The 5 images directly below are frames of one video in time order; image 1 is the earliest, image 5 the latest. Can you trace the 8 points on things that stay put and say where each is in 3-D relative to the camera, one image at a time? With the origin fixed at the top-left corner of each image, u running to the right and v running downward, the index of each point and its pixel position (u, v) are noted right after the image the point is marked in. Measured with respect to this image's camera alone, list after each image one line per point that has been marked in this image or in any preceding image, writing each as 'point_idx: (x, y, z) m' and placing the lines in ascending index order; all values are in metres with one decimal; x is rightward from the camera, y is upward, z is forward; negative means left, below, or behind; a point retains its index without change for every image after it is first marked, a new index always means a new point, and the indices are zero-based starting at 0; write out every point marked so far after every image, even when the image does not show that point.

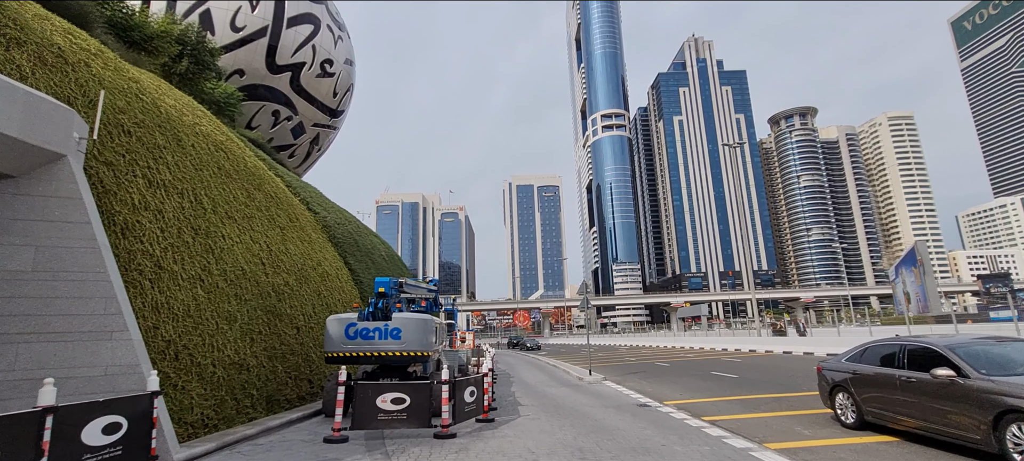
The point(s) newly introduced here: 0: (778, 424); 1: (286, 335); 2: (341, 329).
0: (+4.7, -3.4, +8.7) m
1: (-5.1, -2.4, +10.9) m
2: (-3.3, -1.9, +9.4) m
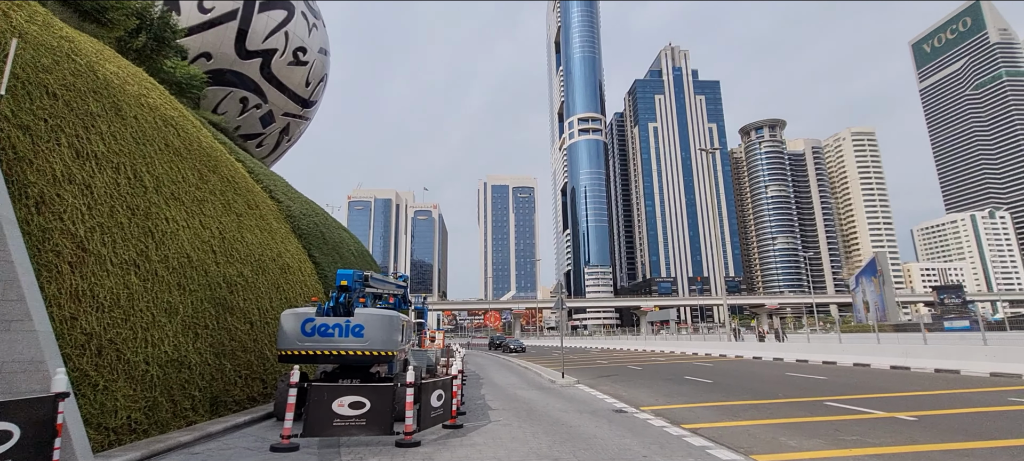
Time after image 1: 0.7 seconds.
0: (+4.2, -3.4, +8.3) m
1: (-5.7, -2.1, +10.0) m
2: (-3.8, -1.6, +8.5) m
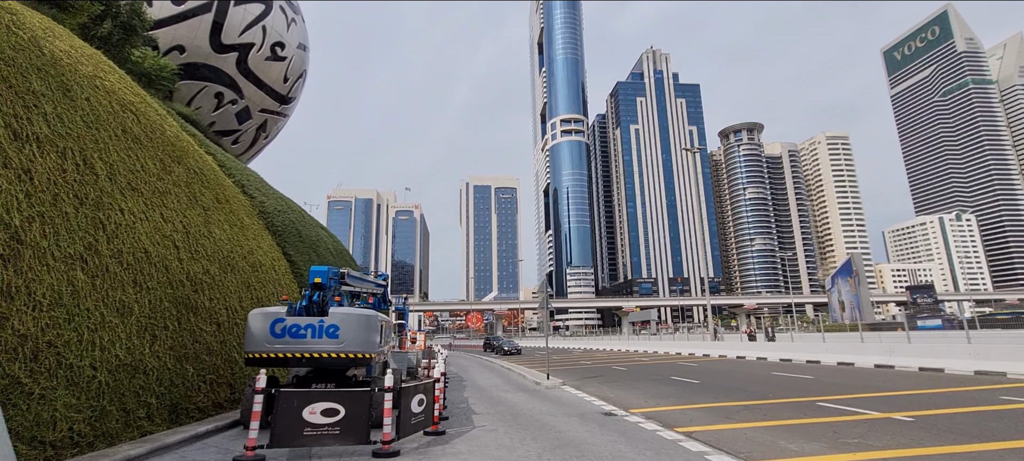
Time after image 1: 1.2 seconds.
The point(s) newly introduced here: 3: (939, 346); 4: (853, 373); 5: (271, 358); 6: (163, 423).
0: (+4.0, -3.4, +7.9) m
1: (-5.9, -1.9, +9.3) m
2: (-4.0, -1.5, +7.9) m
3: (+14.1, -3.8, +16.1) m
4: (+11.8, -4.9, +16.9) m
5: (-3.9, -2.0, +7.8) m
6: (-5.4, -3.0, +7.6) m
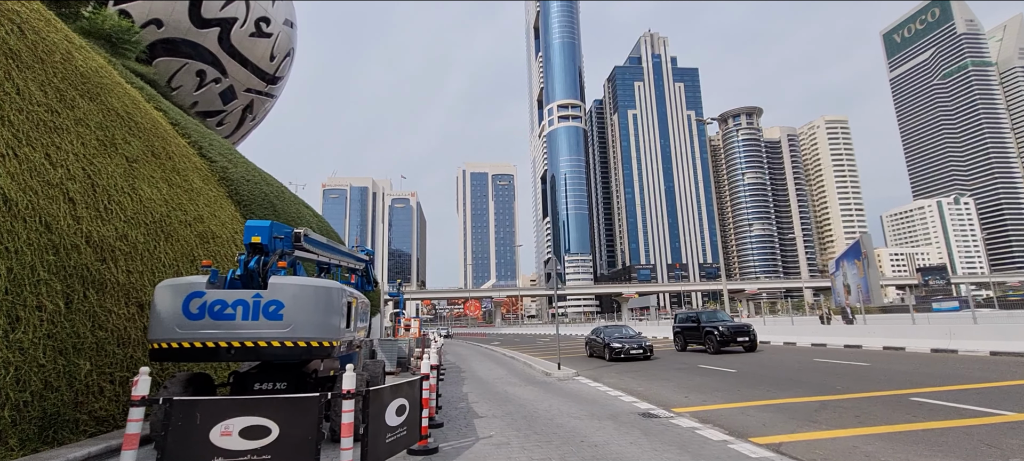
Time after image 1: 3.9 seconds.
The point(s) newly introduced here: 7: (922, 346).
0: (+4.2, -2.6, +5.6) m
1: (-5.7, -1.2, +6.9) m
2: (-3.8, -0.8, +5.5) m
3: (+14.2, -2.8, +13.8) m
4: (+12.0, -3.9, +14.7) m
5: (-3.7, -1.3, +5.5) m
6: (-5.2, -2.3, +5.2) m
7: (+13.5, -3.8, +16.1) m
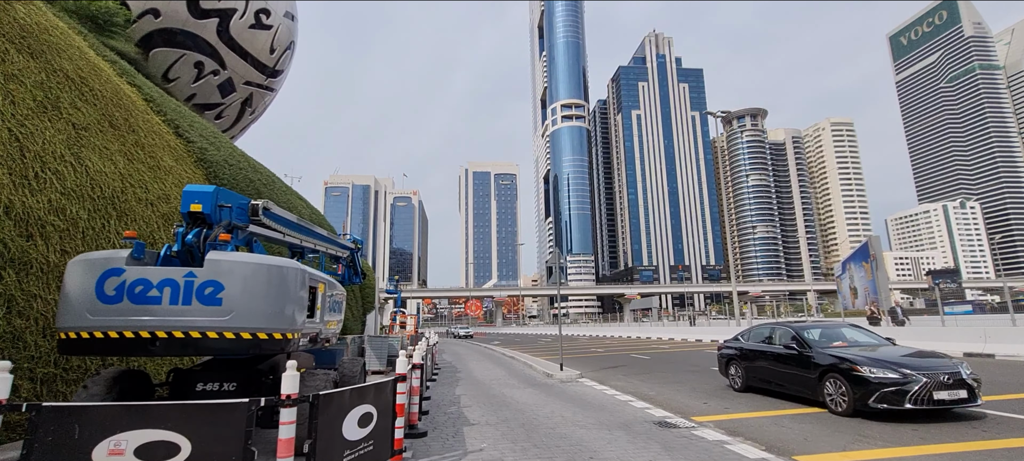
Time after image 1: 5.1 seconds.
0: (+4.2, -2.3, +4.5) m
1: (-5.8, -0.8, +5.9) m
2: (-3.8, -0.5, +4.4) m
3: (+14.2, -2.6, +12.7) m
4: (+12.0, -3.7, +13.5) m
5: (-3.7, -1.0, +4.4) m
6: (-5.3, -1.9, +4.2) m
7: (+13.5, -3.7, +14.9) m
